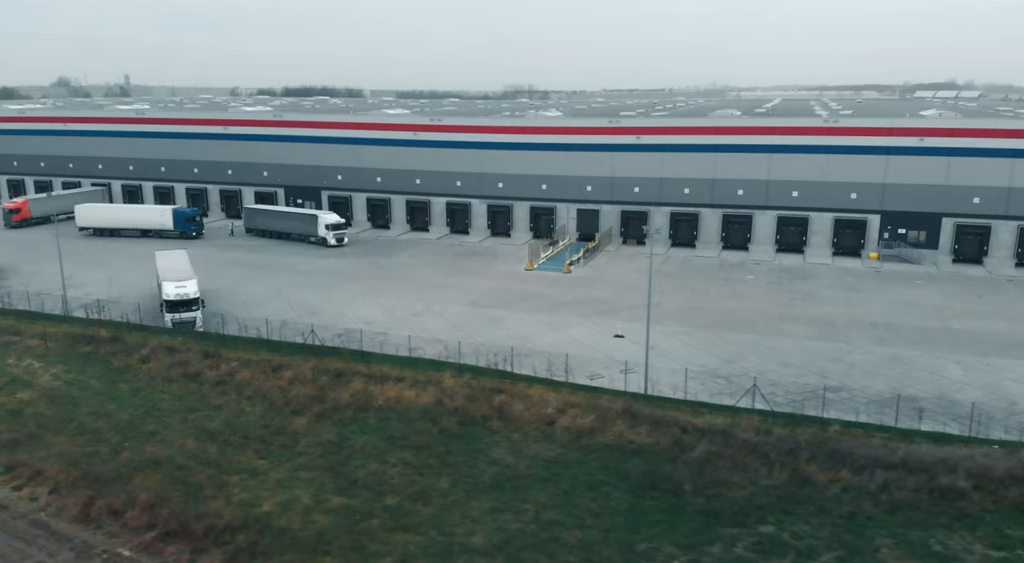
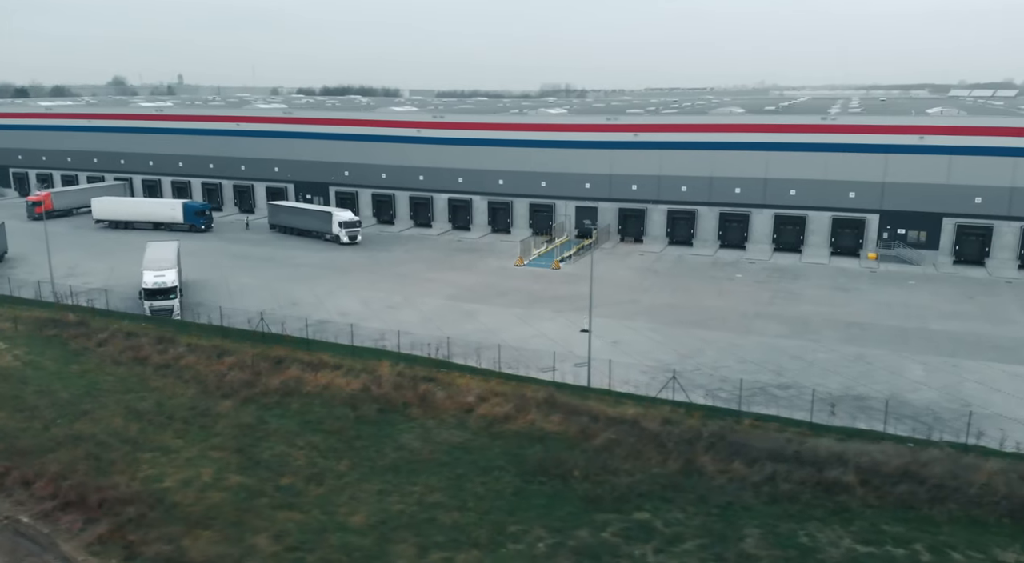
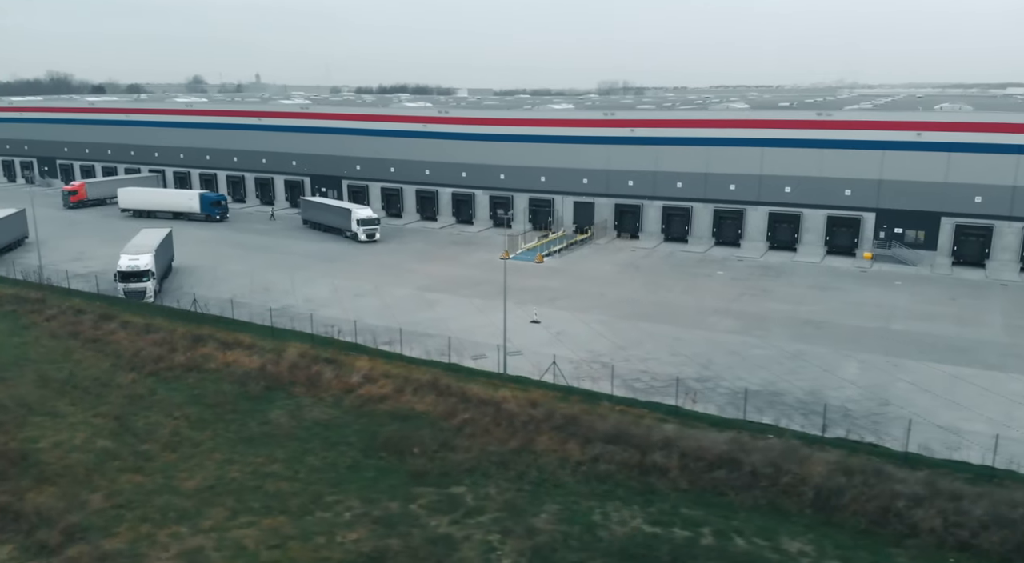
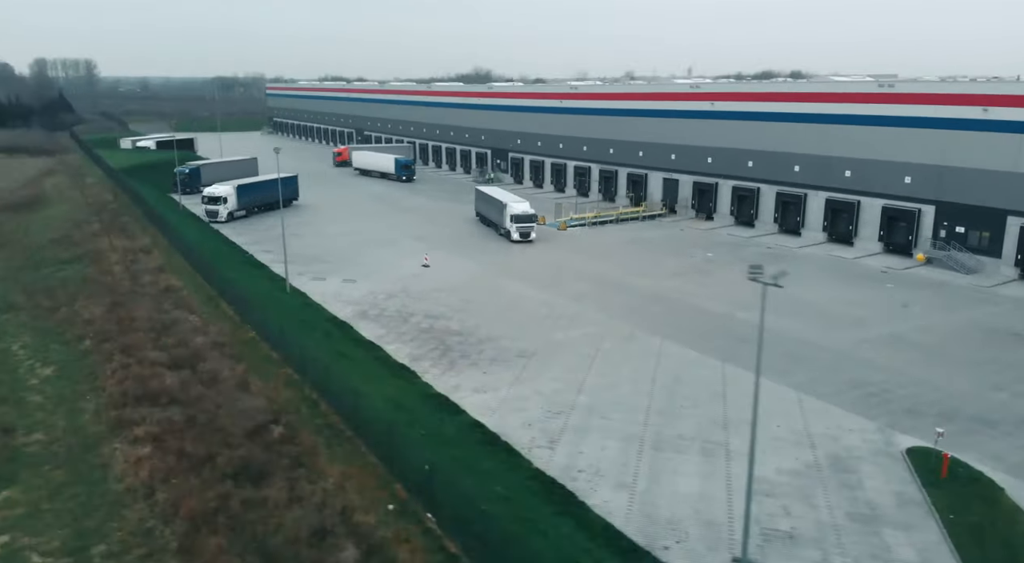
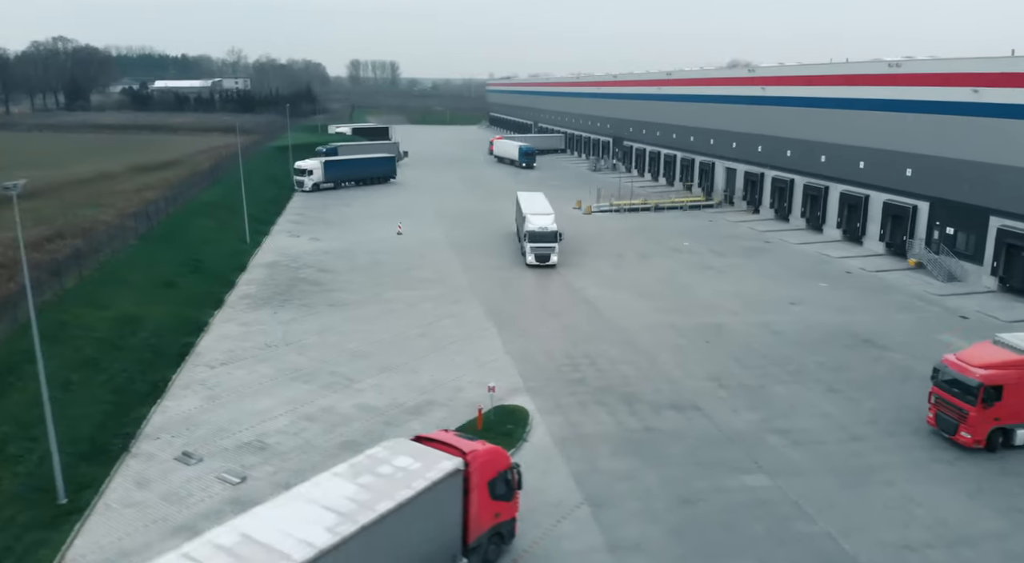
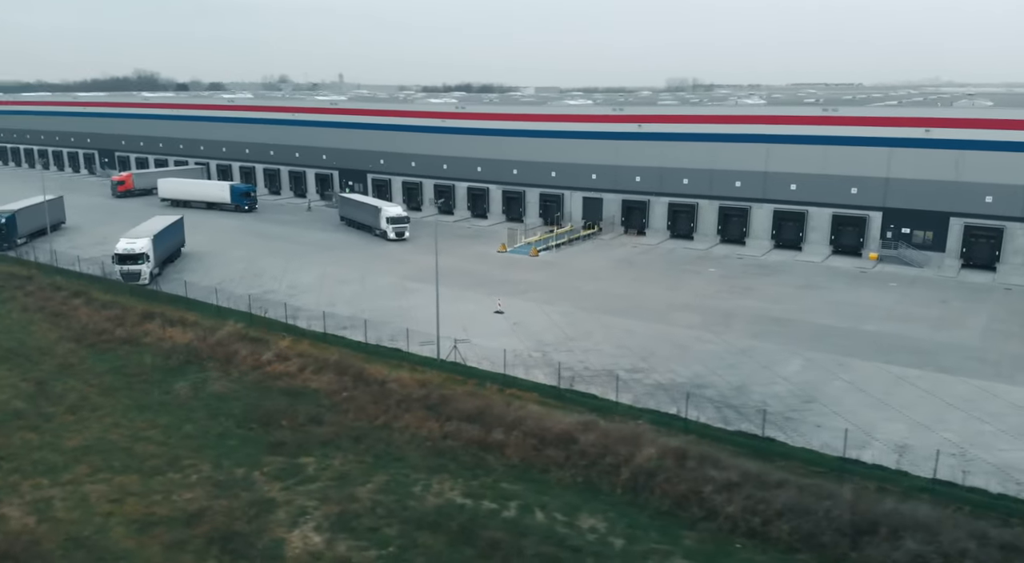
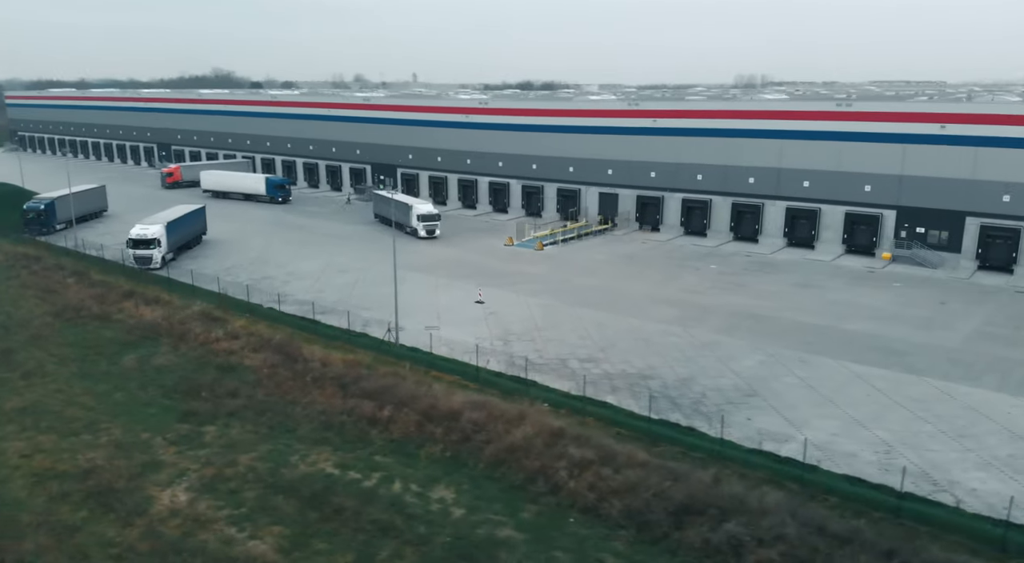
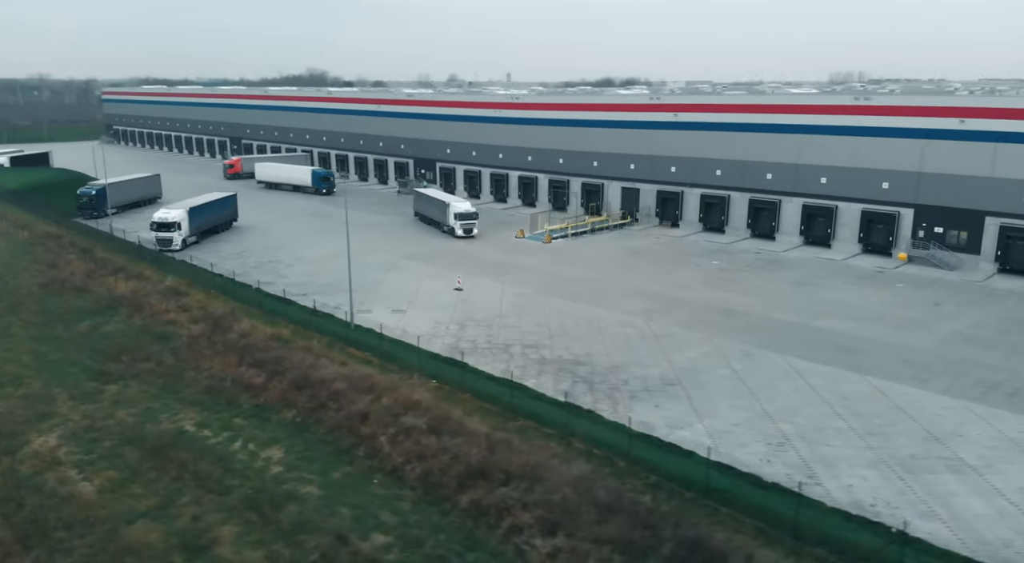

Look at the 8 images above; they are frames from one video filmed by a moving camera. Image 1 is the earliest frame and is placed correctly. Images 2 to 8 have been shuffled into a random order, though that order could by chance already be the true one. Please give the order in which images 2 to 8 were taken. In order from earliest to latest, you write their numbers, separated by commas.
2, 3, 6, 7, 8, 4, 5
